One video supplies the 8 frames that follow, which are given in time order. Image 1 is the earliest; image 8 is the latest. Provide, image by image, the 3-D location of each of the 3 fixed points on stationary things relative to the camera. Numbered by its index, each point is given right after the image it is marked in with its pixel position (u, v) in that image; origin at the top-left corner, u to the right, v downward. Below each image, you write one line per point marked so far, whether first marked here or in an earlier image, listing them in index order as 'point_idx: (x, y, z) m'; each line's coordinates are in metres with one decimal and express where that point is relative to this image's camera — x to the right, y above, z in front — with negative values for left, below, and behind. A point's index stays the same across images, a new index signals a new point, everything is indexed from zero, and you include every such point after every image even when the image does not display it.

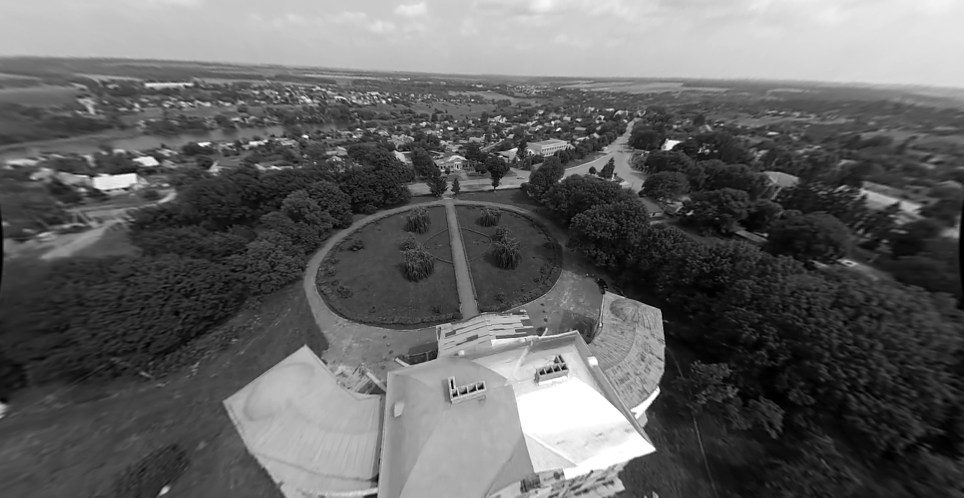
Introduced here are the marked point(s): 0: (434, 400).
0: (-2.9, -9.9, +14.4) m
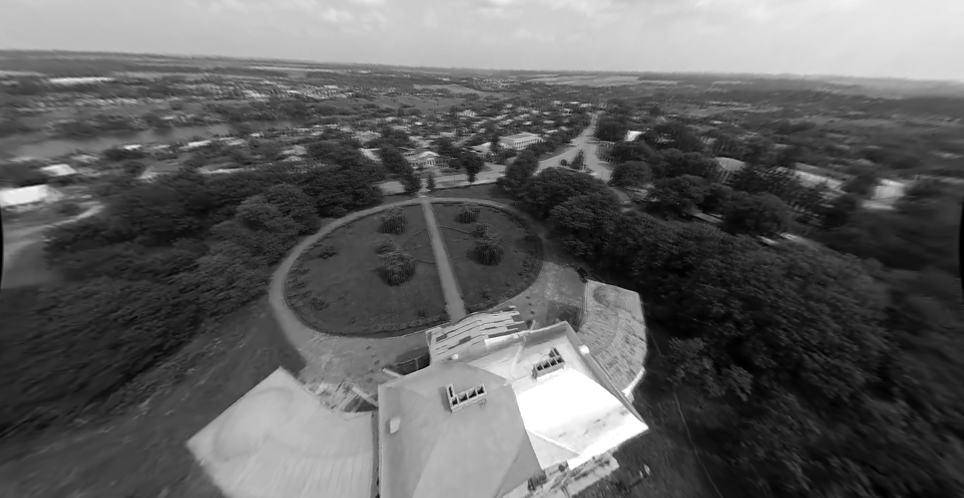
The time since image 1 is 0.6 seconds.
0: (-2.9, -10.1, +13.8) m
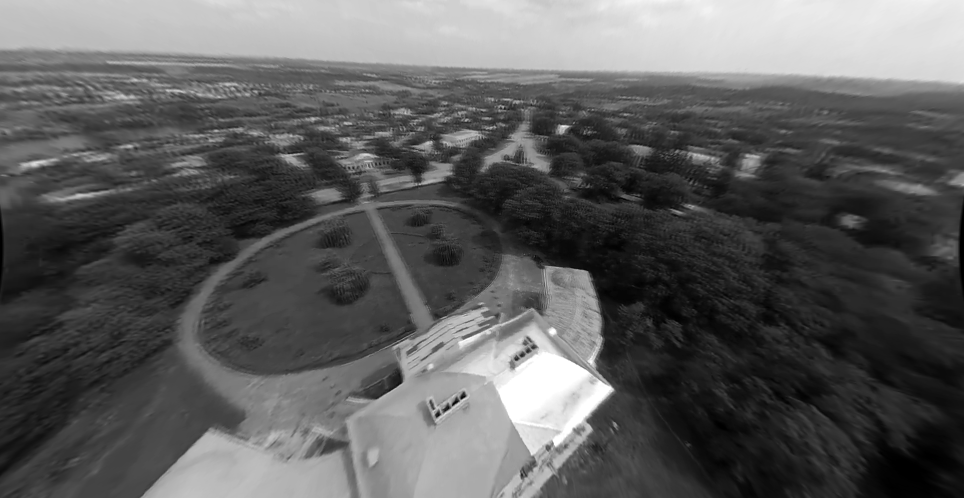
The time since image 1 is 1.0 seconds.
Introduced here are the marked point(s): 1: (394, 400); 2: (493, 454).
0: (-3.7, -10.6, +13.0) m
1: (-6.3, -10.5, +15.4) m
2: (+0.5, -11.4, +12.4) m
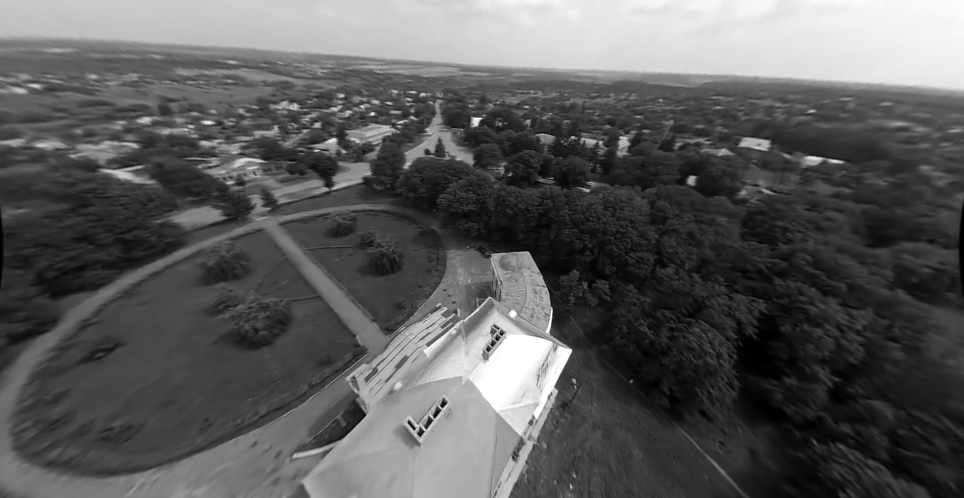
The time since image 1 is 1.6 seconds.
0: (-4.2, -11.0, +11.7) m
1: (-7.3, -11.4, +13.2) m
2: (+0.2, -11.1, +12.3) m
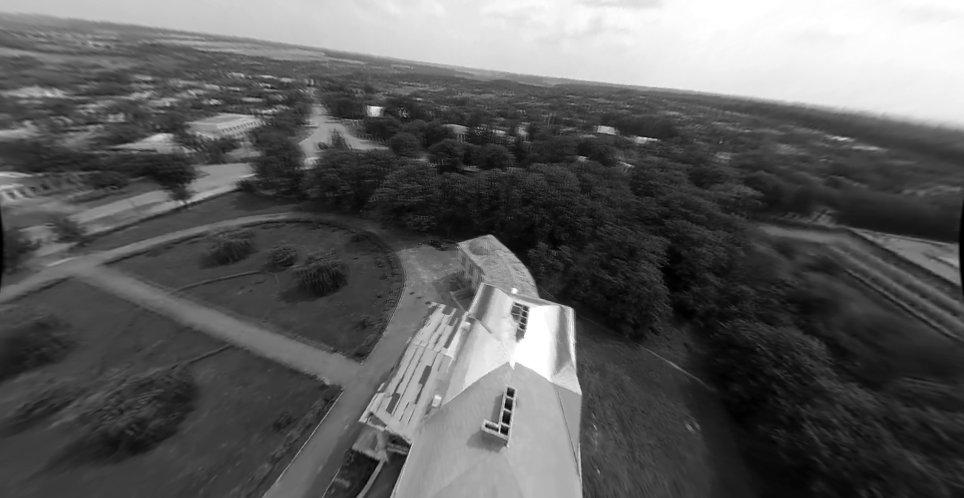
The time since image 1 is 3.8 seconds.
0: (+0.3, -10.1, +10.1) m
1: (-3.0, -11.0, +10.5) m
2: (+4.2, -9.3, +12.1) m
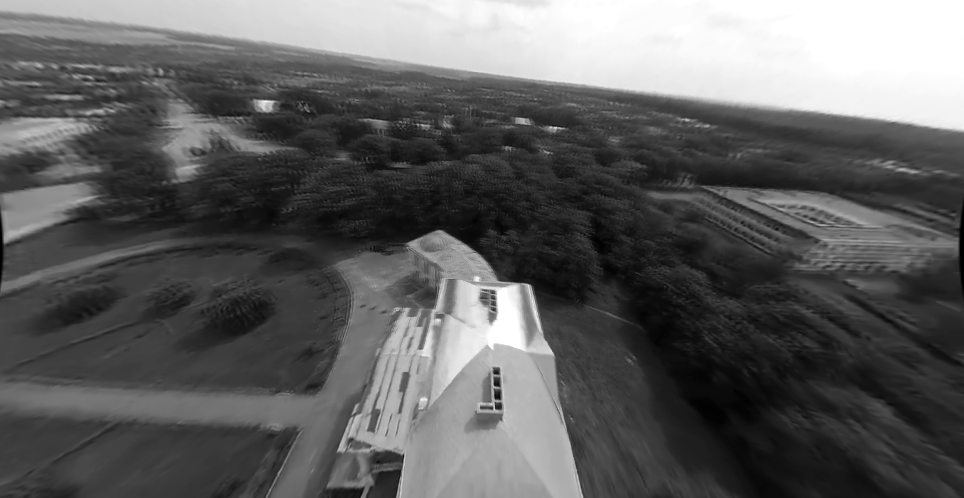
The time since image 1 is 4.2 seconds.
0: (+0.5, -9.3, +10.4) m
1: (-2.7, -10.8, +10.1) m
2: (+3.5, -8.0, +13.3) m
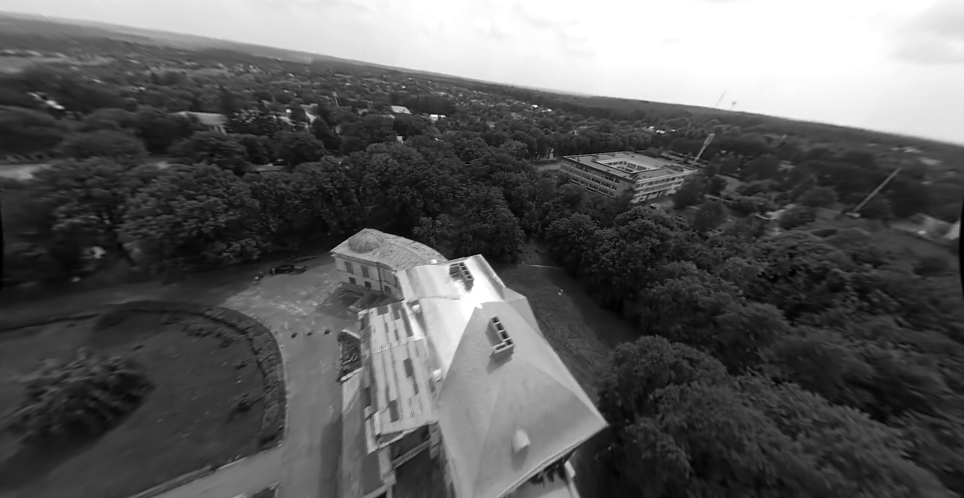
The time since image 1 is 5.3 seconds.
0: (+1.6, -6.8, +12.3) m
1: (-0.7, -9.1, +10.9) m
2: (+3.0, -4.8, +15.9) m
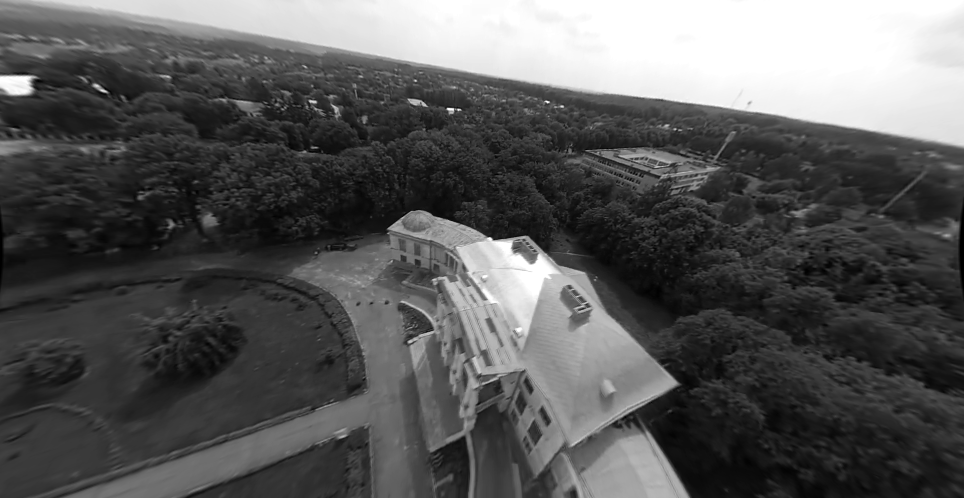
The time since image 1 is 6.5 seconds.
0: (+6.8, -4.9, +13.6) m
1: (+4.4, -7.1, +12.3) m
2: (+8.2, -2.9, +17.1) m
